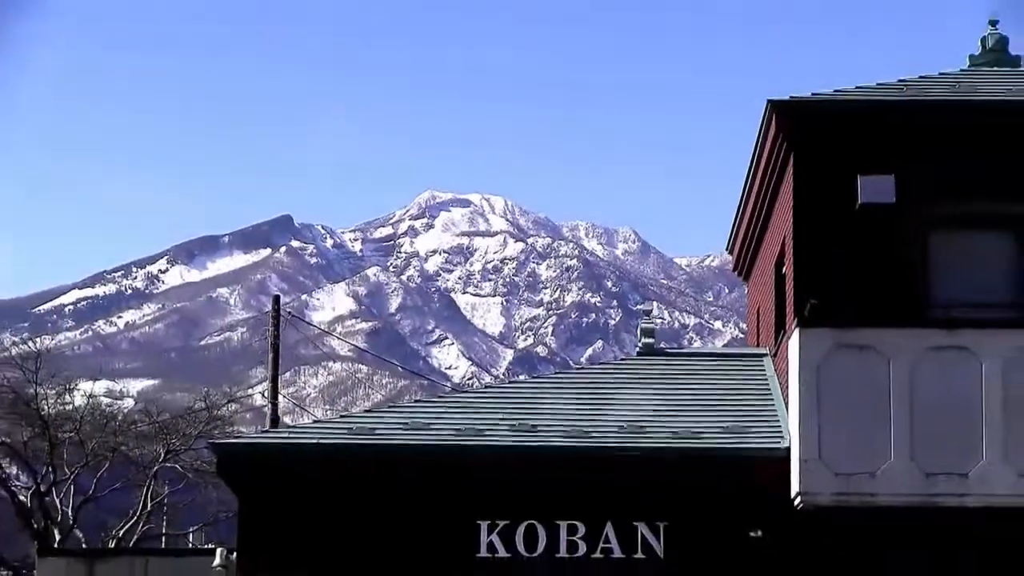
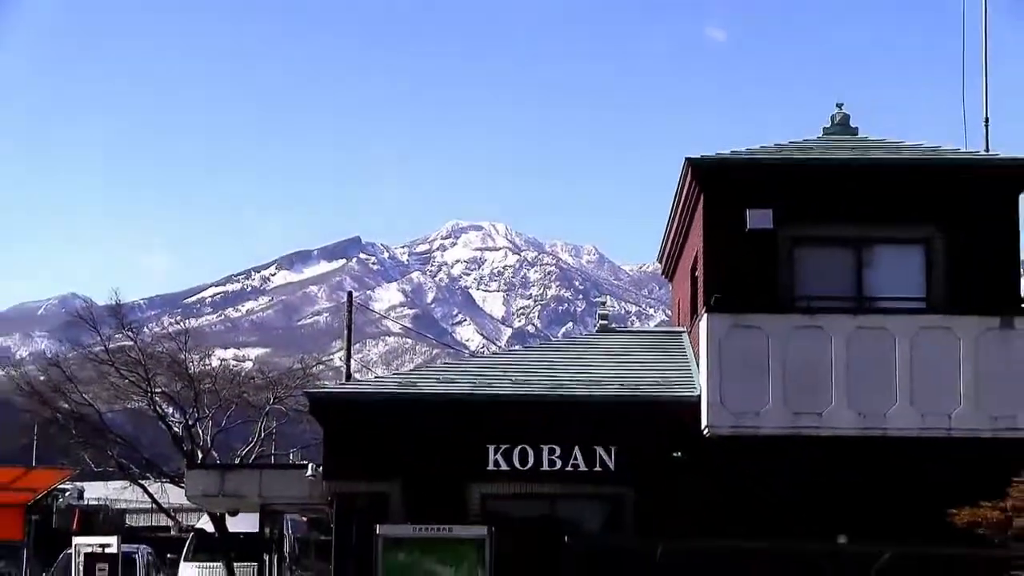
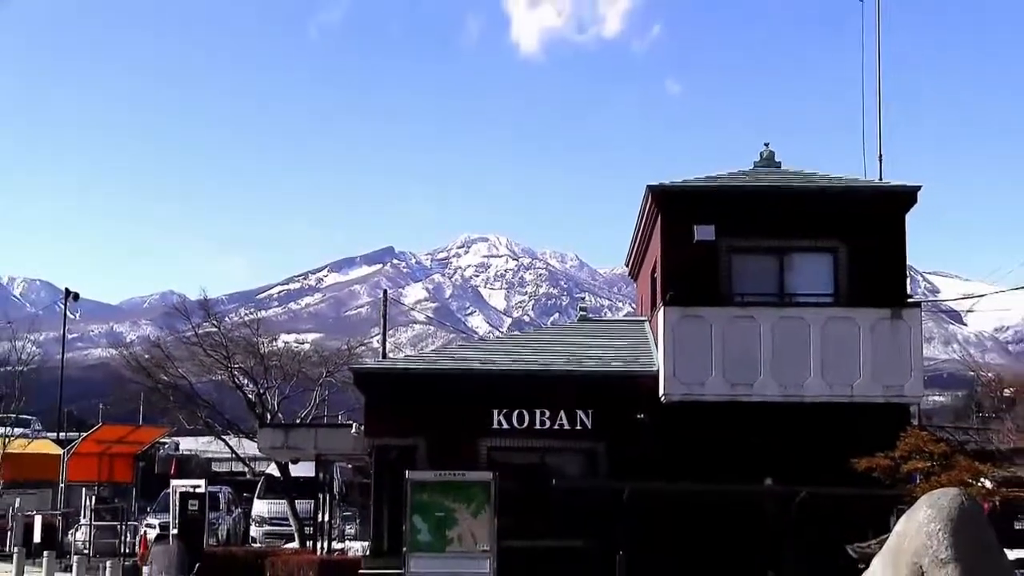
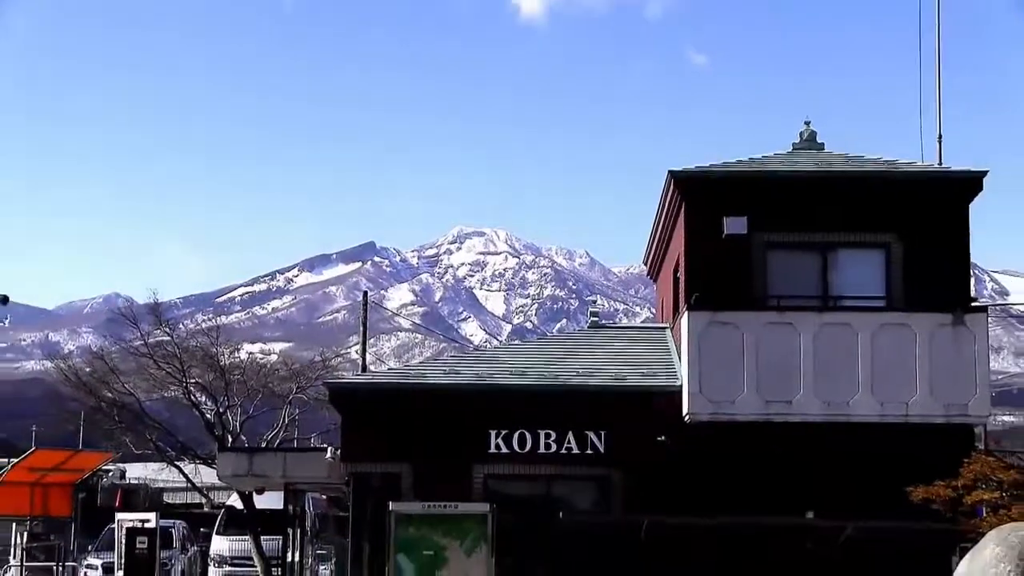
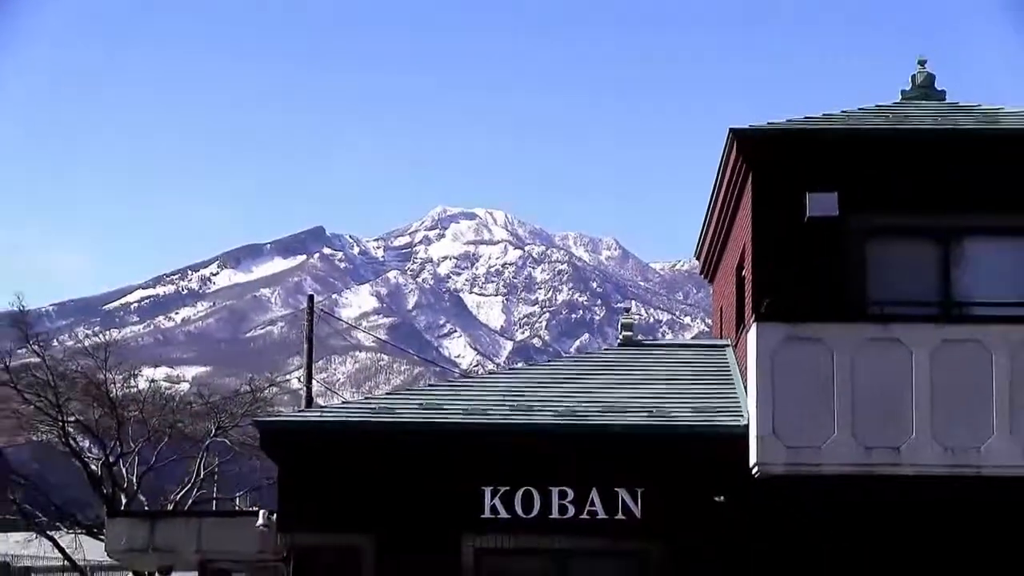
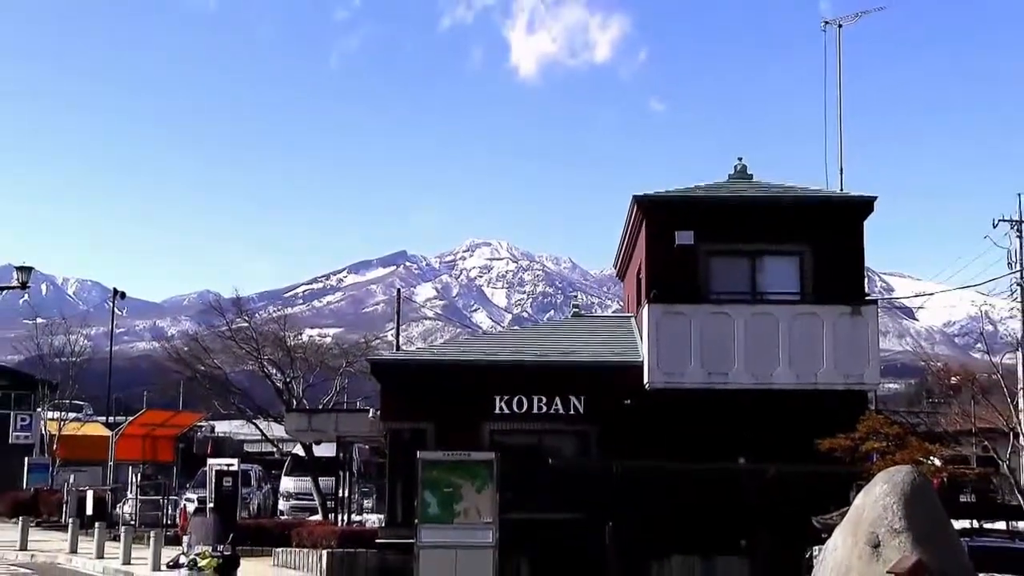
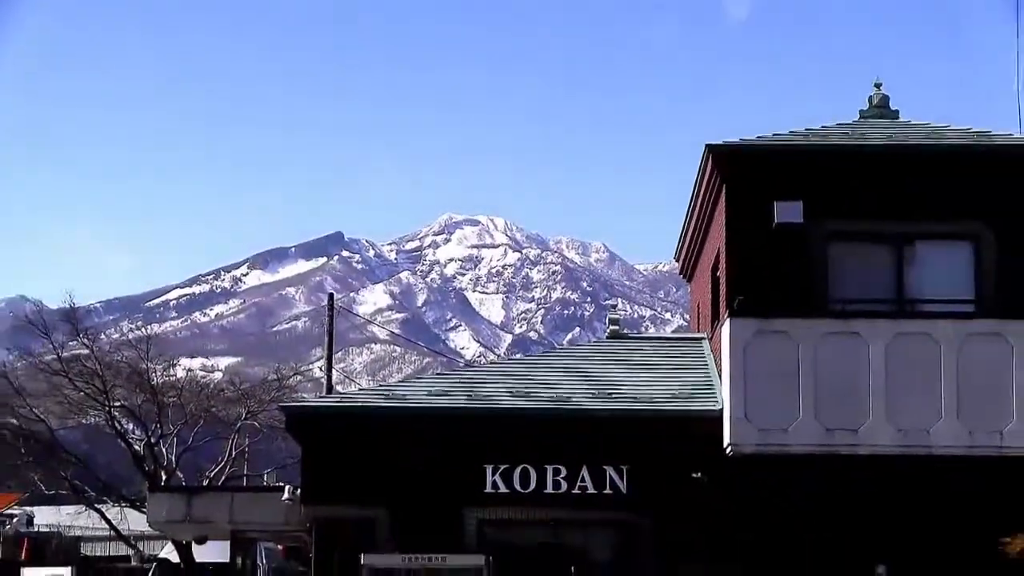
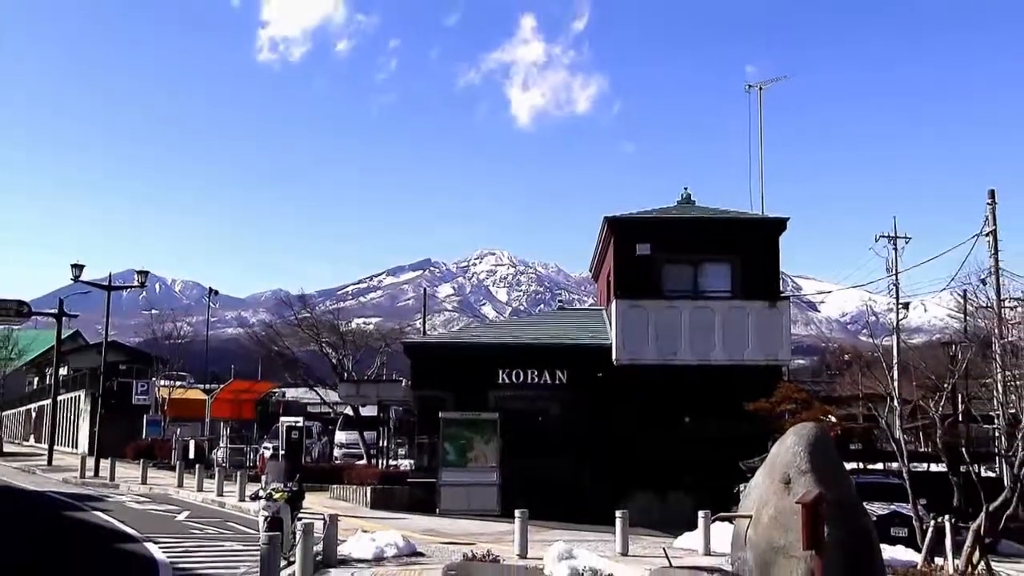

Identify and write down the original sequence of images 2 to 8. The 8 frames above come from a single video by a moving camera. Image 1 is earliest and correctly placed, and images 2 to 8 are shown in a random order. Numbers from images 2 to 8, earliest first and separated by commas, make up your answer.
5, 7, 2, 4, 3, 6, 8
